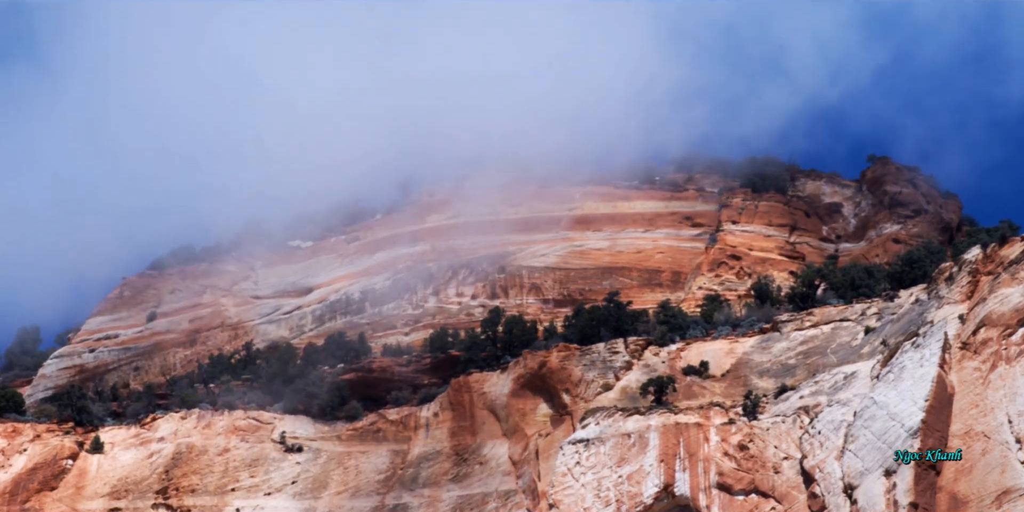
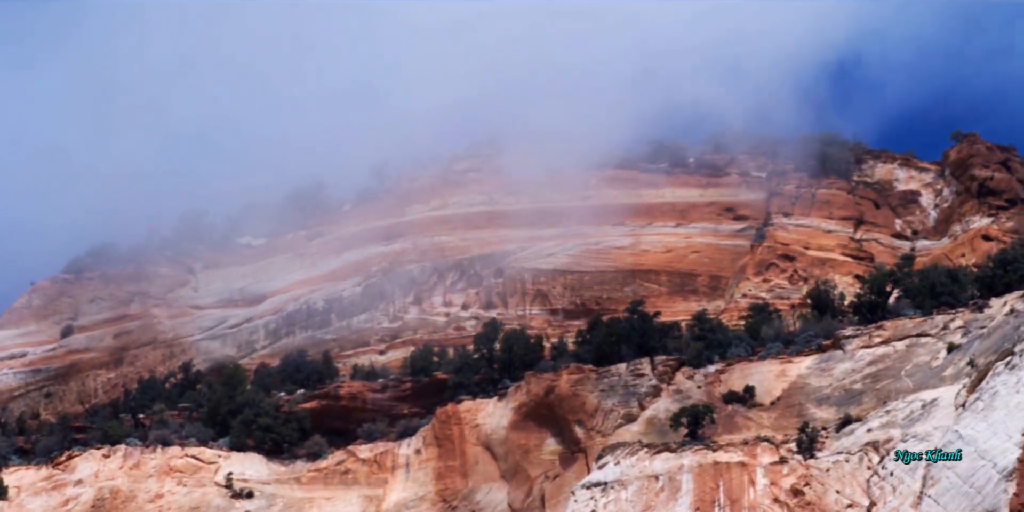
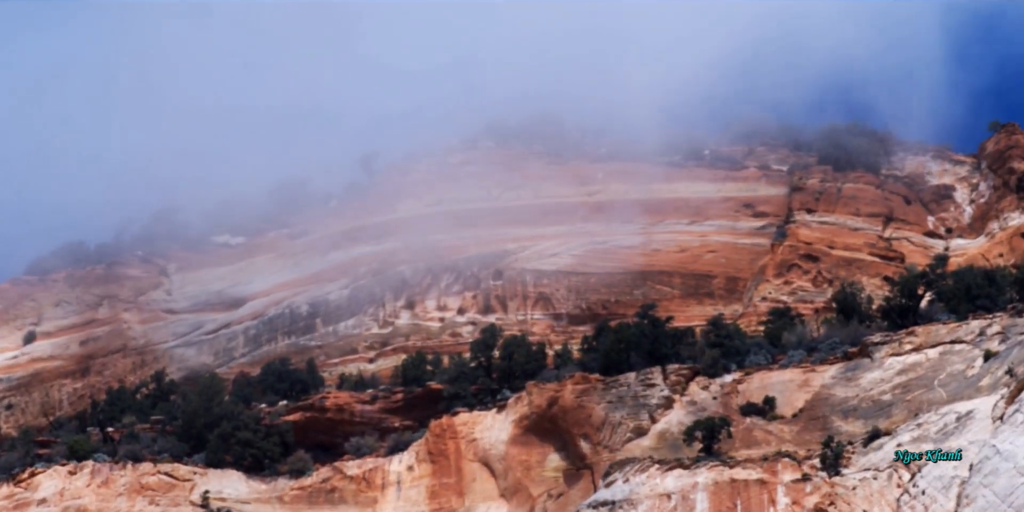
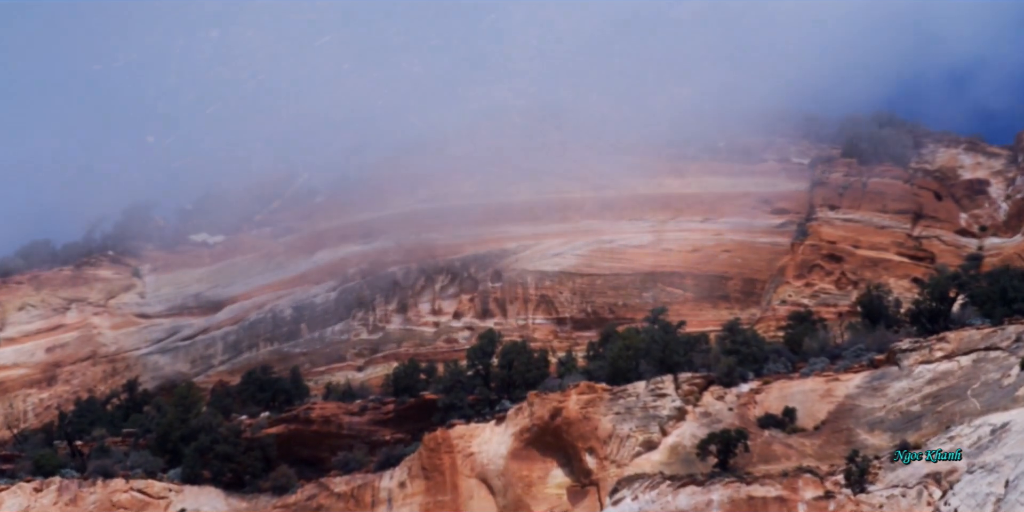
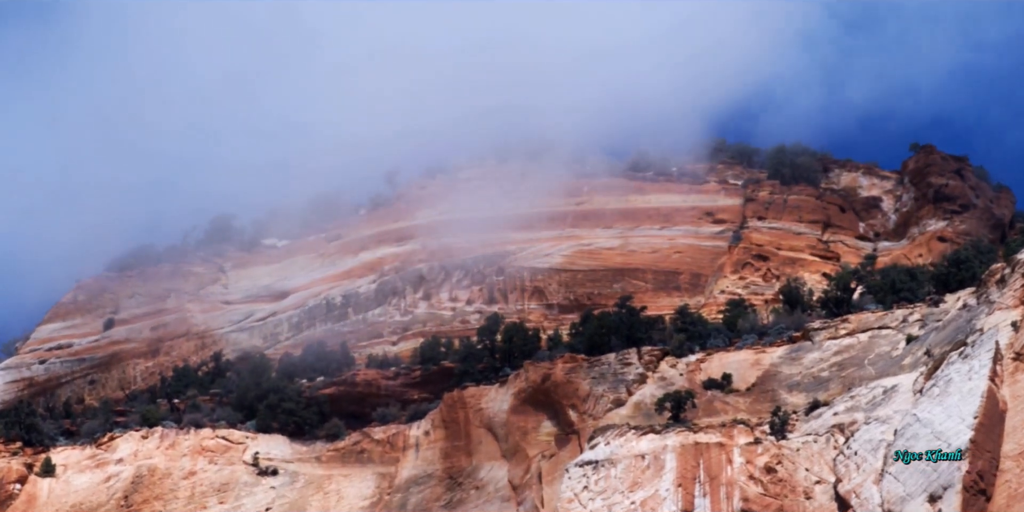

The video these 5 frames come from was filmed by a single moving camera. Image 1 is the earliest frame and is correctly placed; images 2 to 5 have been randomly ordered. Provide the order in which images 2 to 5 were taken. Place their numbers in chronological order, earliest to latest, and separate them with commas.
5, 2, 3, 4
